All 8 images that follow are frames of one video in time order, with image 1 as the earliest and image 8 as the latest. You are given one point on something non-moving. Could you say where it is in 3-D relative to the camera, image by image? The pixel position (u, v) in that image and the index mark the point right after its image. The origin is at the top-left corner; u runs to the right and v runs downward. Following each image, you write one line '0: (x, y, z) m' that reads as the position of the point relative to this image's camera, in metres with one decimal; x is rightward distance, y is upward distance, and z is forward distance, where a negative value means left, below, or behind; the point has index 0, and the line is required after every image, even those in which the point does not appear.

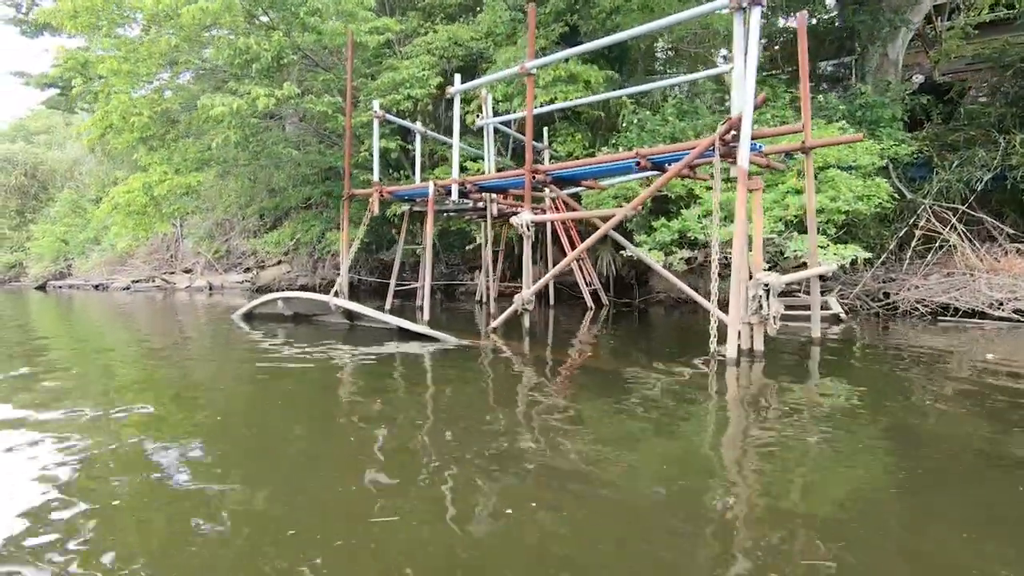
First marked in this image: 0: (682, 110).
0: (+2.9, +3.0, +11.8) m
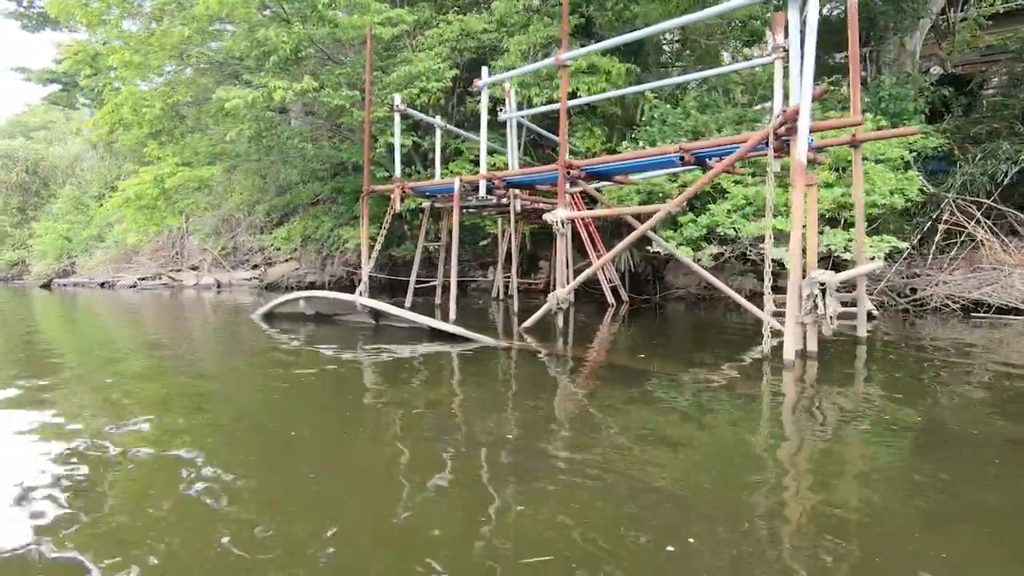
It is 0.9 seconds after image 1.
0: (+3.2, +3.1, +11.6) m
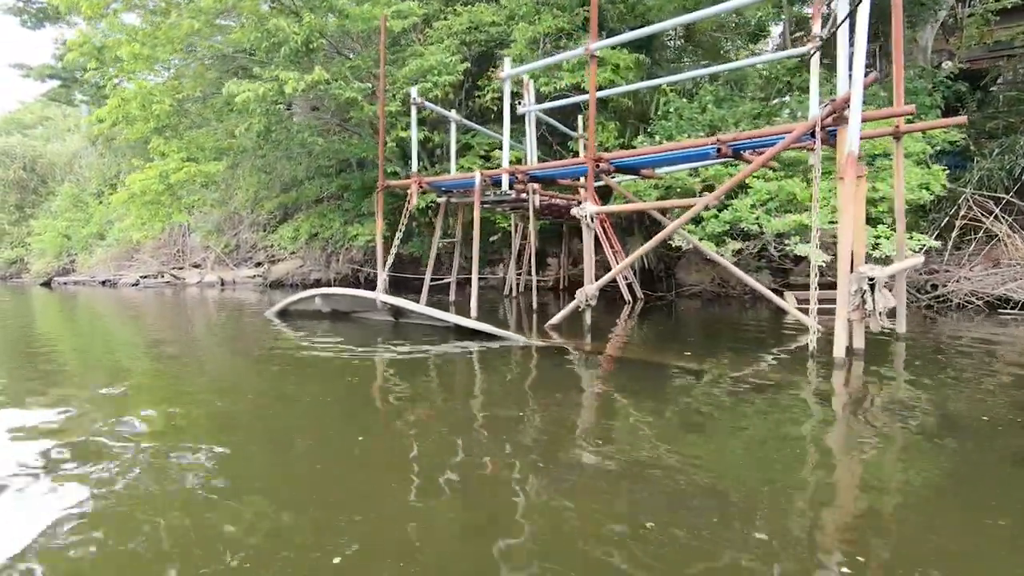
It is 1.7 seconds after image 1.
0: (+3.4, +3.1, +11.5) m
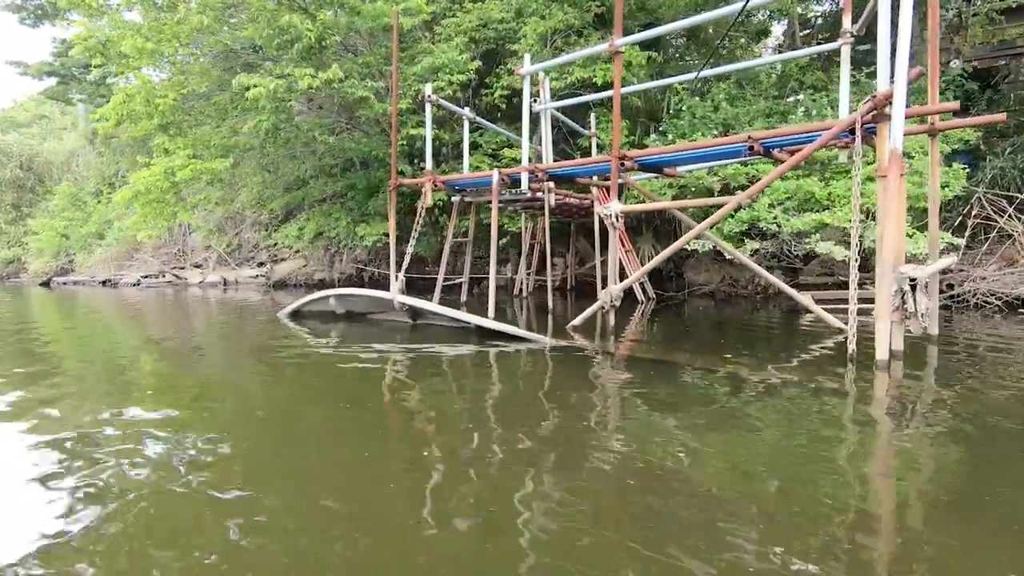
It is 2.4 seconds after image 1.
0: (+3.6, +3.2, +11.4) m
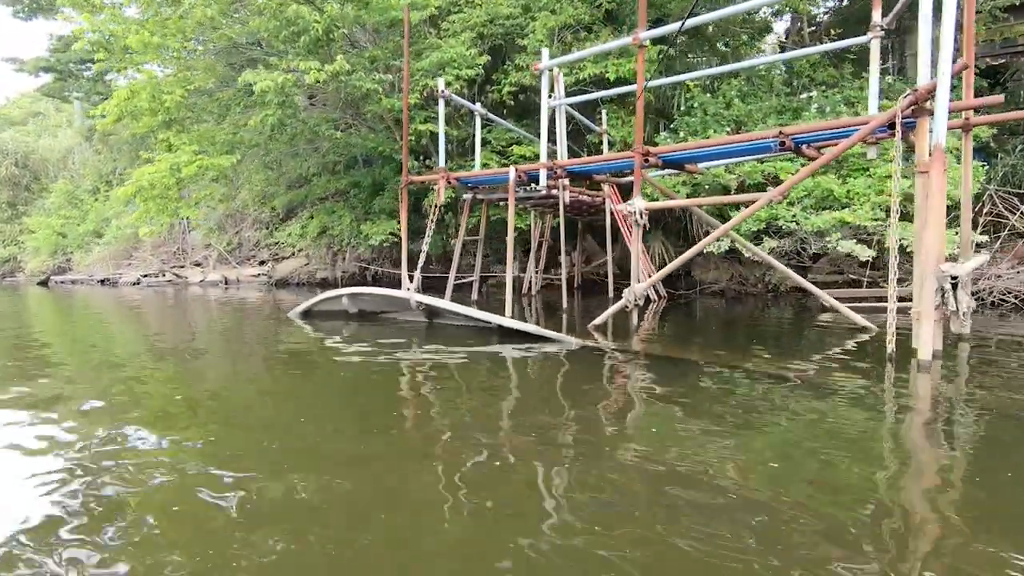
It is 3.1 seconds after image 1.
0: (+3.8, +3.2, +11.3) m
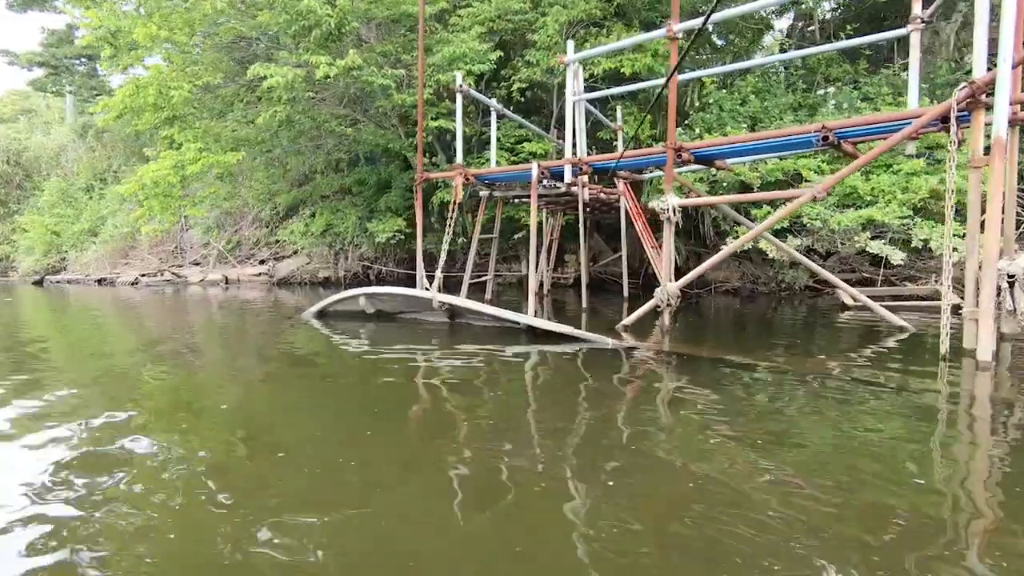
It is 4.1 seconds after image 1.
0: (+3.9, +3.2, +11.2) m
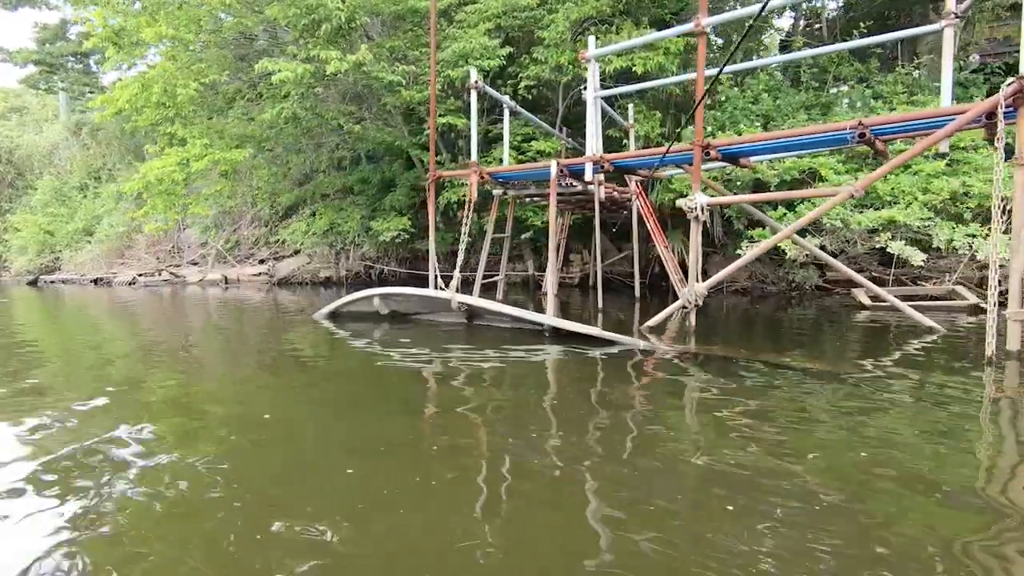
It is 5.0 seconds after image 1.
0: (+4.1, +3.2, +11.1) m
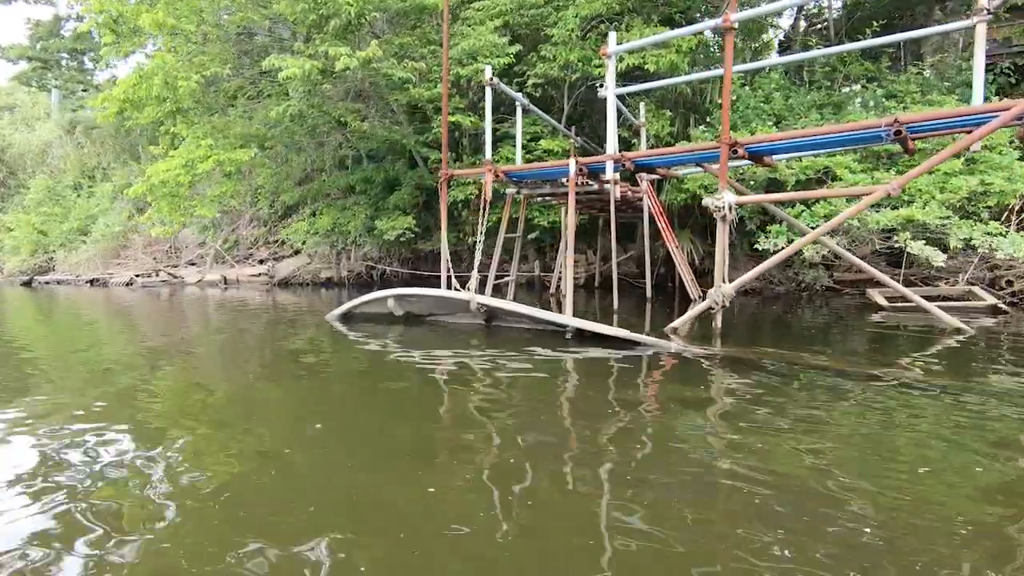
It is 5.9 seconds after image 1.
0: (+4.2, +3.2, +11.0) m
